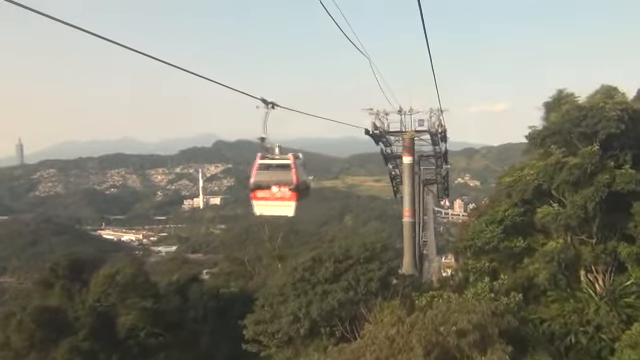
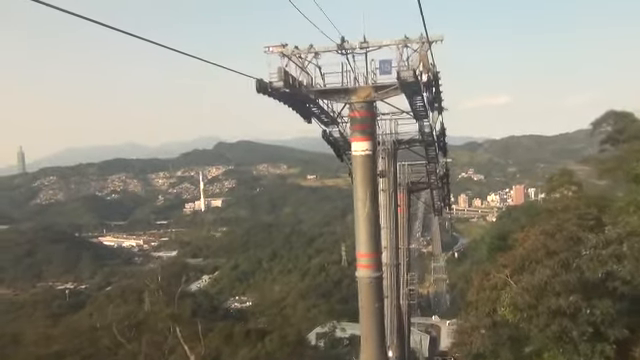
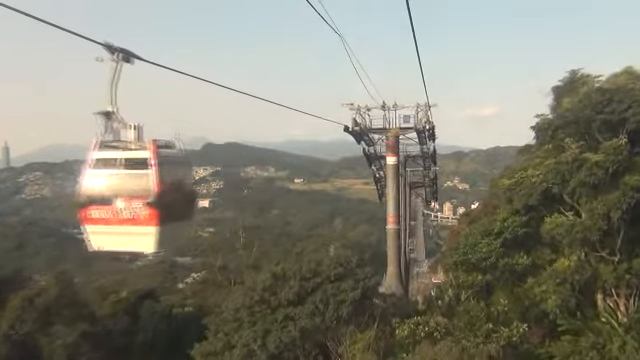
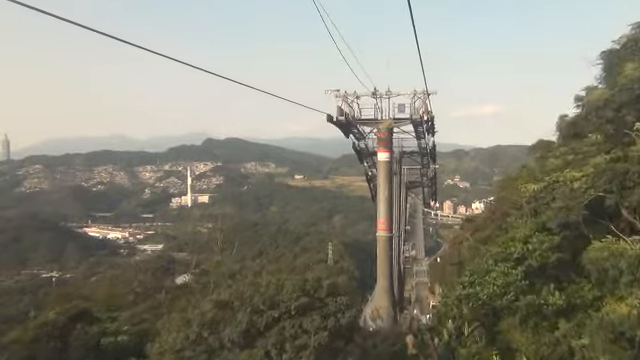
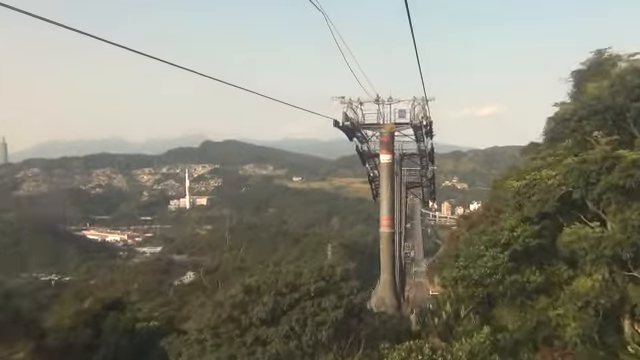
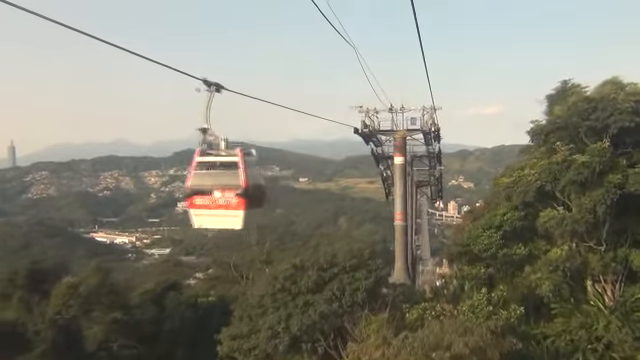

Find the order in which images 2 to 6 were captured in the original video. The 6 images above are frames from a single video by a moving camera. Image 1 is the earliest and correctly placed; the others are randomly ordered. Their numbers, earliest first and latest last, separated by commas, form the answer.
6, 3, 5, 4, 2
